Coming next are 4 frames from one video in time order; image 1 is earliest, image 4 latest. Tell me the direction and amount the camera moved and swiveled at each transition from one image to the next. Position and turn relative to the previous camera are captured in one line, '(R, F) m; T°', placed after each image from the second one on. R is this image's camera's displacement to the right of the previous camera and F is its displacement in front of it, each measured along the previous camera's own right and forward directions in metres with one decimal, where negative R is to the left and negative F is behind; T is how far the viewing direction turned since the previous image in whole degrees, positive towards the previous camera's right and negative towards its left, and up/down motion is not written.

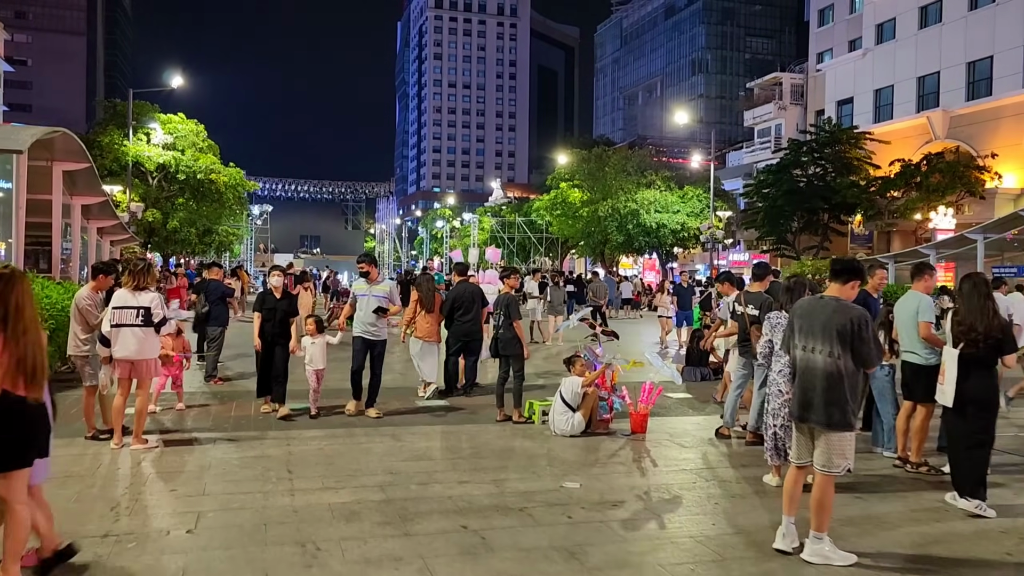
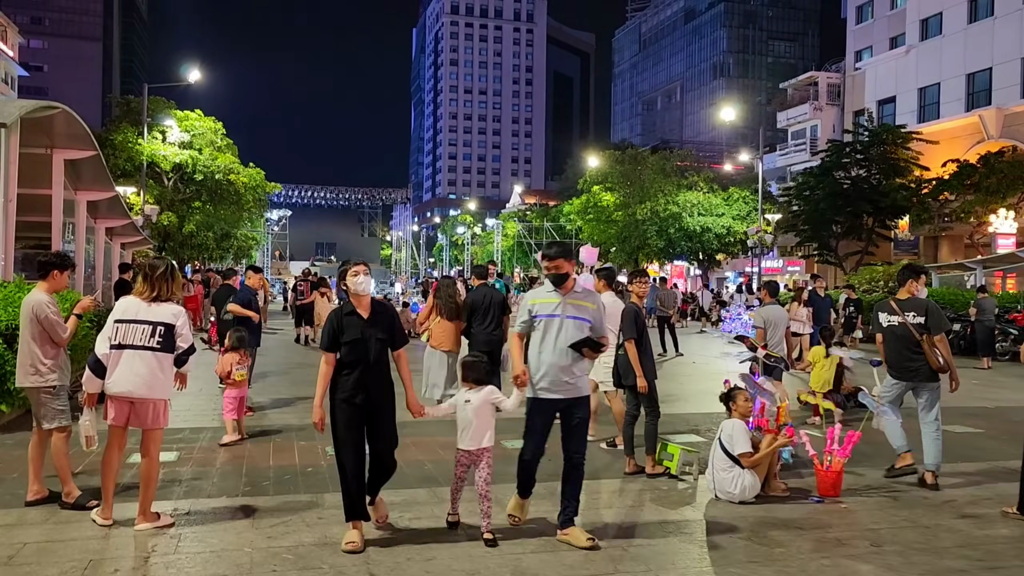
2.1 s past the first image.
(-1.0, +2.2) m; -1°
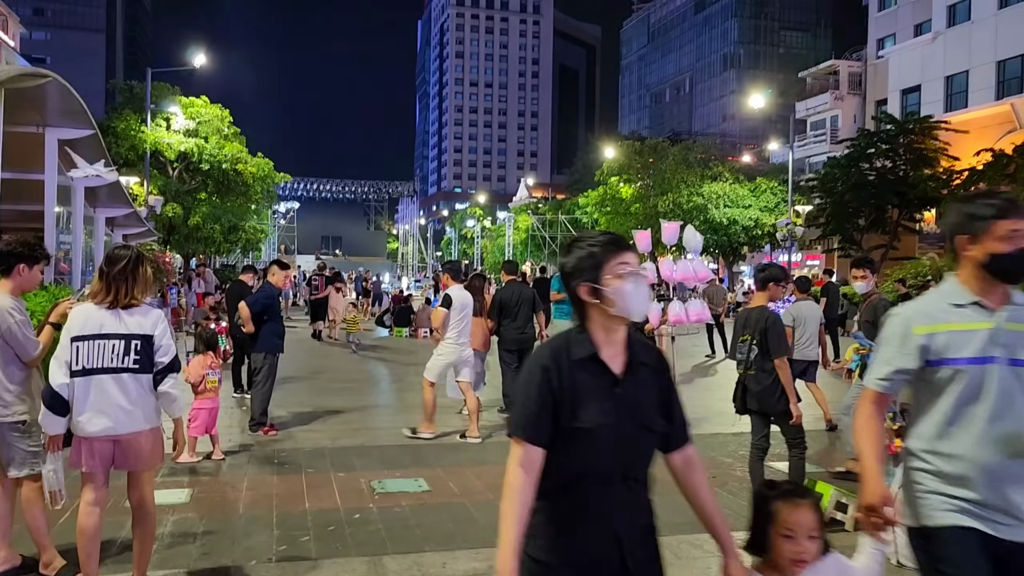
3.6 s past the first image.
(-0.6, +1.5) m; 0°
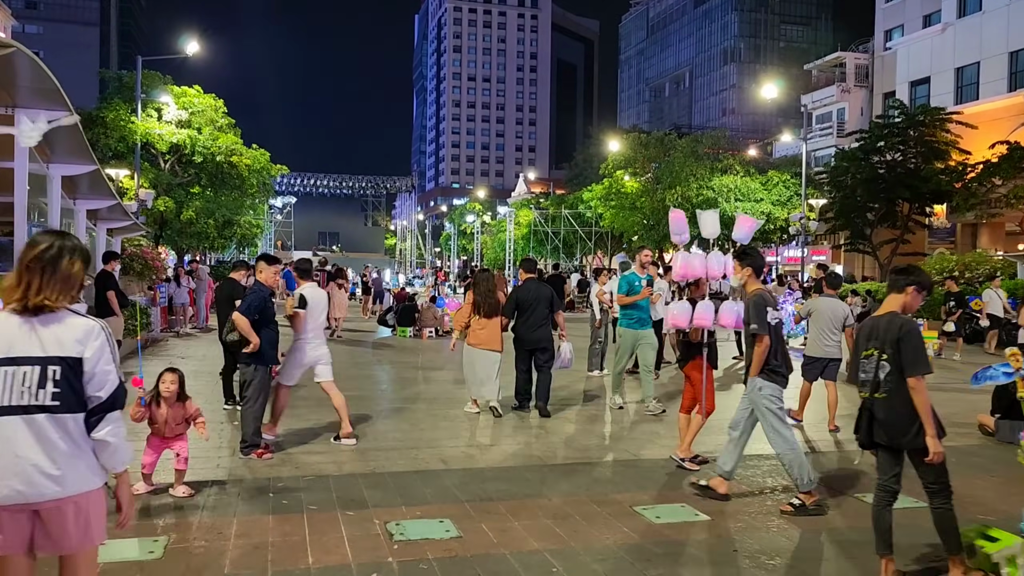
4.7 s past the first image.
(-0.3, +1.1) m; 0°
